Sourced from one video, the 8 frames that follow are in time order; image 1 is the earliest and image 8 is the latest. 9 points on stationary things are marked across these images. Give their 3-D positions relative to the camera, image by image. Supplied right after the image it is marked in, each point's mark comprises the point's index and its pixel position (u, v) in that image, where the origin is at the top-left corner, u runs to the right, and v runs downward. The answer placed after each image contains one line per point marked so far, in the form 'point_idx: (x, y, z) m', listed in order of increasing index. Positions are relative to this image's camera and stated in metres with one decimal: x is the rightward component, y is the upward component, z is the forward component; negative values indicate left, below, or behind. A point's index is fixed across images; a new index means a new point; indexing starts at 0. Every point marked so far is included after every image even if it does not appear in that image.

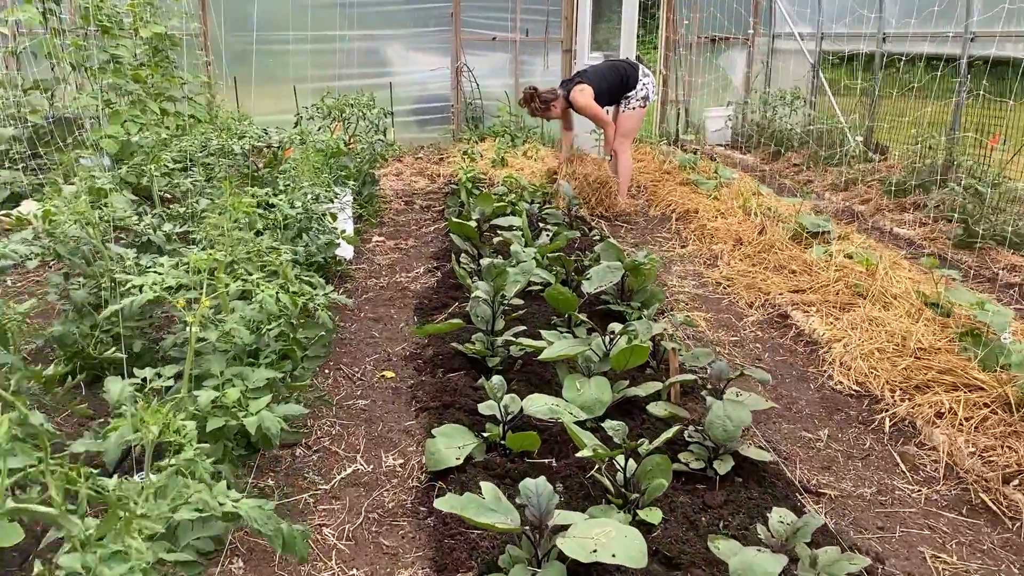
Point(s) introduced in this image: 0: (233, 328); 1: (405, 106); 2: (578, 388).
0: (-0.7, -0.1, +2.2) m
1: (-1.0, +1.8, +8.7) m
2: (+0.2, -0.3, +2.7) m
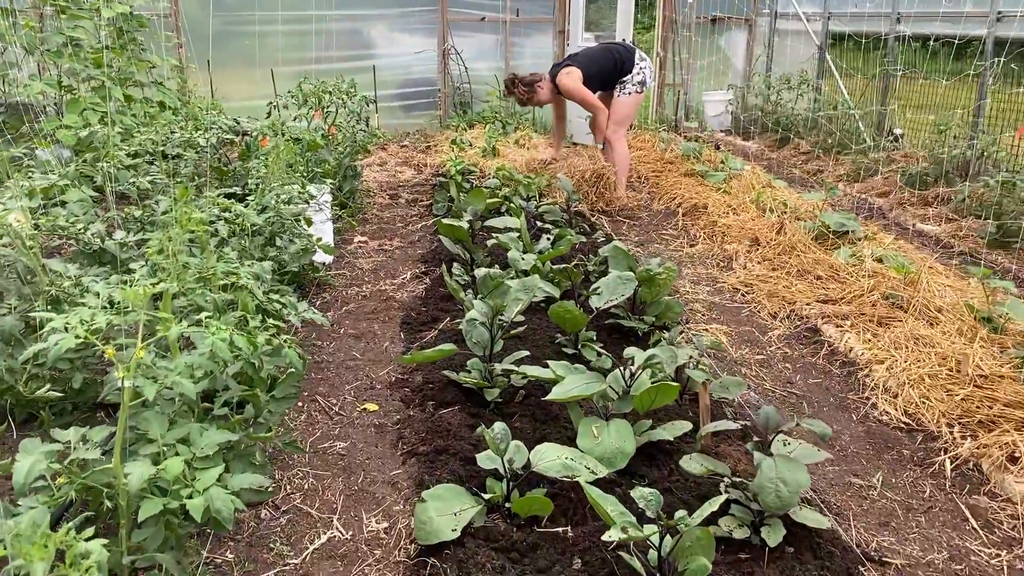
0: (-0.7, -0.2, +1.8) m
1: (-1.1, +1.8, +8.2) m
2: (+0.2, -0.4, +2.3) m
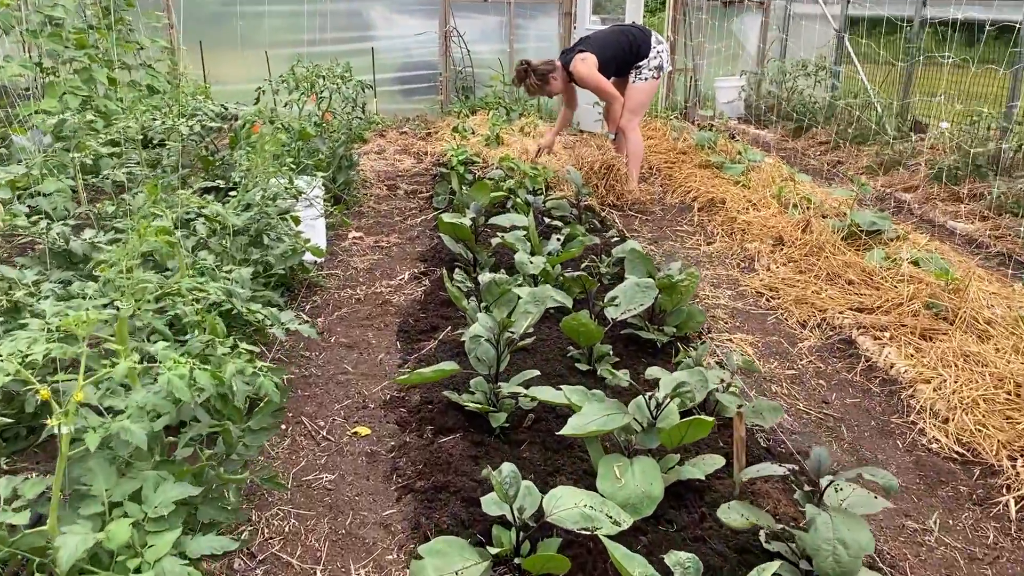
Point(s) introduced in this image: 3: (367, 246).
0: (-0.7, -0.2, +1.5) m
1: (-1.1, +1.9, +7.9) m
2: (+0.2, -0.4, +2.0) m
3: (-0.7, +0.2, +4.3) m
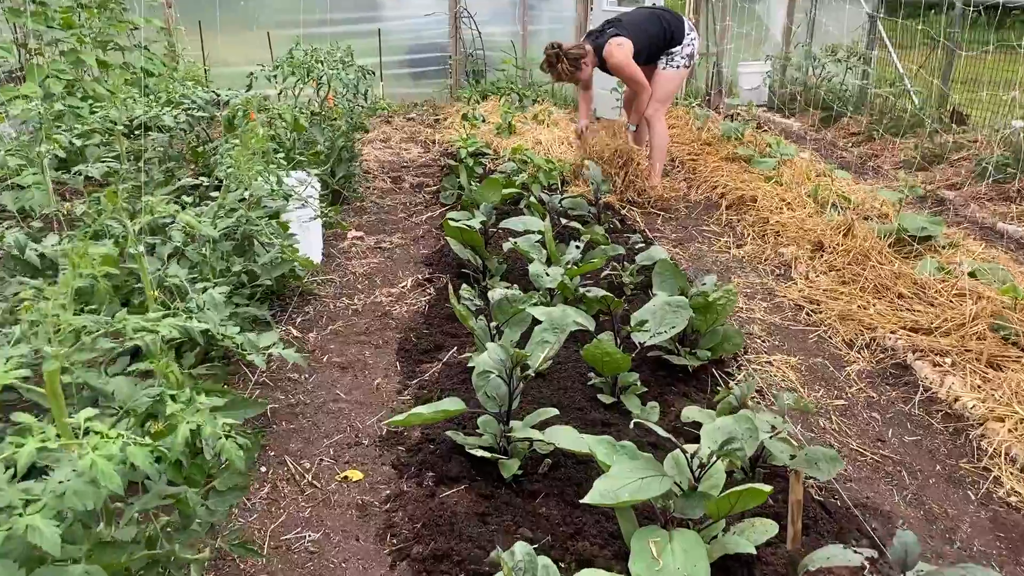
0: (-0.6, -0.3, +1.2) m
1: (-1.0, +1.9, +7.5) m
2: (+0.3, -0.5, +1.6) m
3: (-0.6, +0.2, +4.0) m
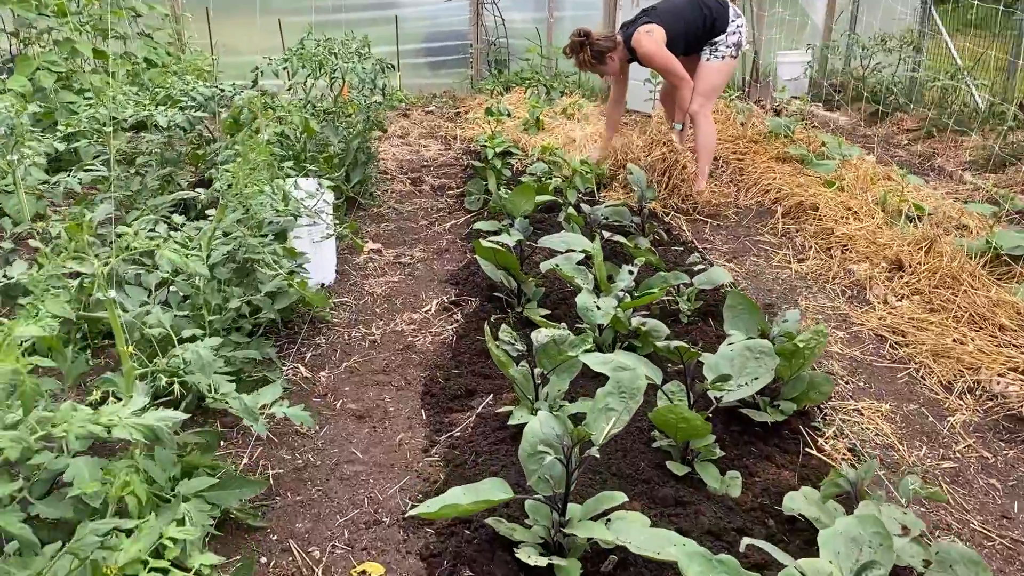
0: (-0.5, -0.4, +0.8) m
1: (-0.8, +1.9, +7.0) m
2: (+0.4, -0.6, +1.2) m
3: (-0.5, +0.1, +3.5) m
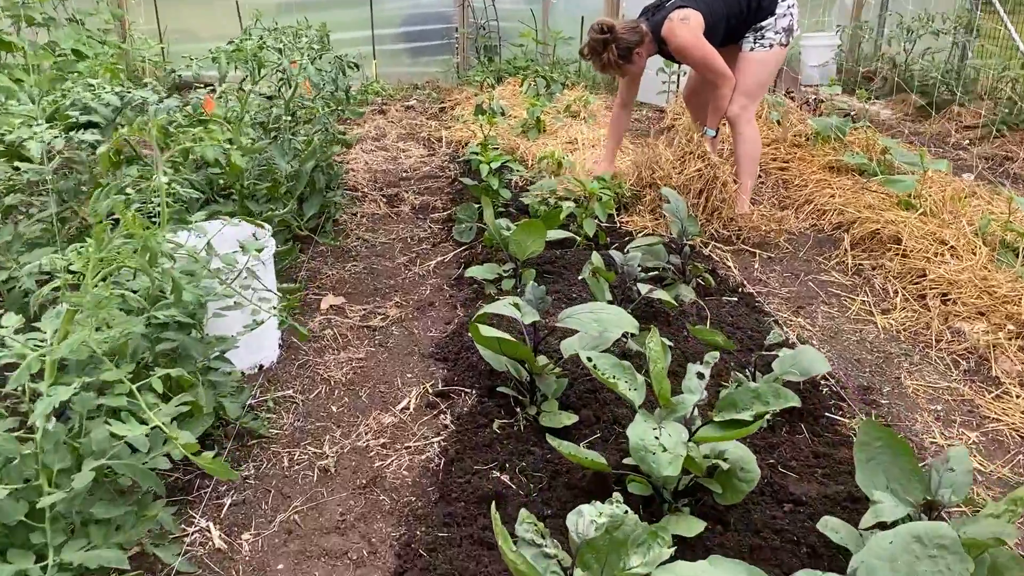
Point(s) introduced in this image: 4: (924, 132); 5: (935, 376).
0: (-0.5, -0.7, -0.1) m
1: (-0.8, +1.8, +6.1) m
2: (+0.4, -0.9, +0.4) m
3: (-0.5, -0.1, +2.7) m
4: (+2.3, +0.9, +5.0) m
5: (+1.2, -0.3, +2.4) m
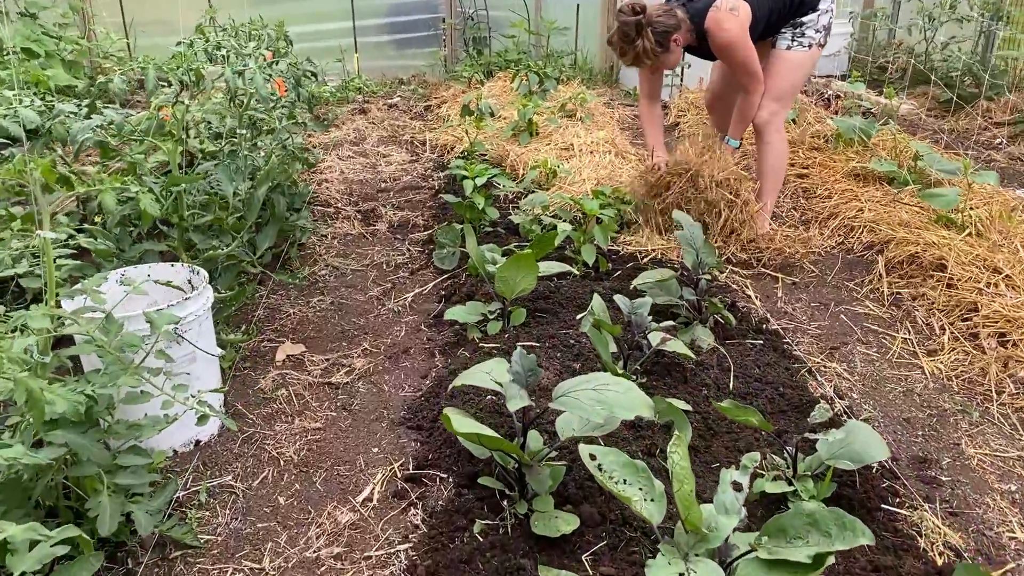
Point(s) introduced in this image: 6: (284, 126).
0: (-0.5, -0.9, -0.5) m
1: (-0.9, +1.7, +5.7) m
2: (+0.4, -1.0, 0.0) m
3: (-0.5, -0.2, +2.3) m
4: (+2.3, +0.8, +4.6) m
5: (+1.1, -0.4, +2.0) m
6: (-0.8, +0.6, +3.0) m
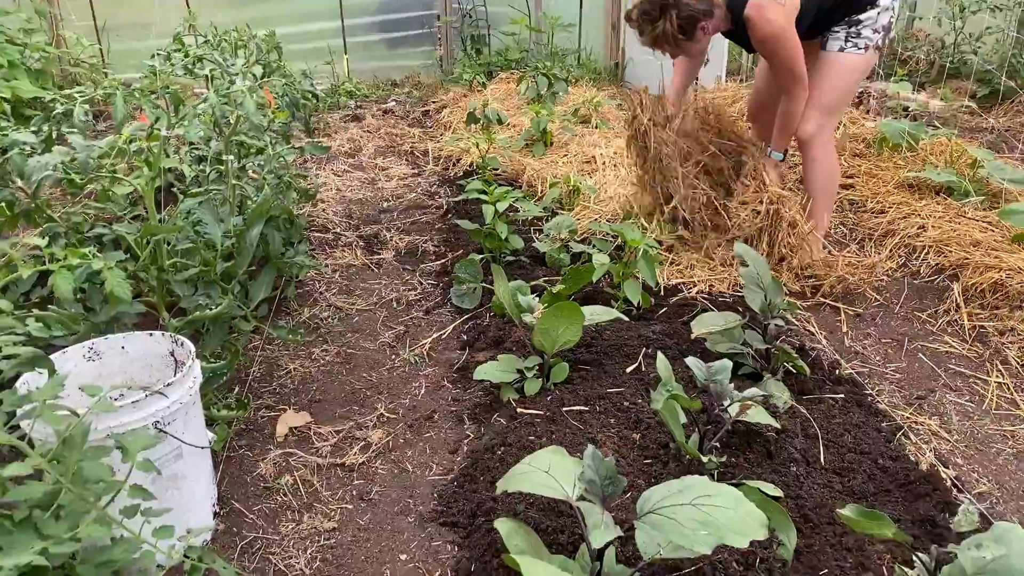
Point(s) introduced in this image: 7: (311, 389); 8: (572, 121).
0: (-0.3, -1.1, -0.8) m
1: (-0.9, +1.6, +5.3) m
2: (+0.6, -1.2, -0.3) m
3: (-0.4, -0.4, +1.9) m
4: (+2.3, +0.8, +4.3) m
5: (+1.3, -0.5, +1.7) m
6: (-0.7, +0.4, +2.6) m
7: (-0.5, -0.3, +2.2) m
8: (+0.3, +0.8, +4.1) m
